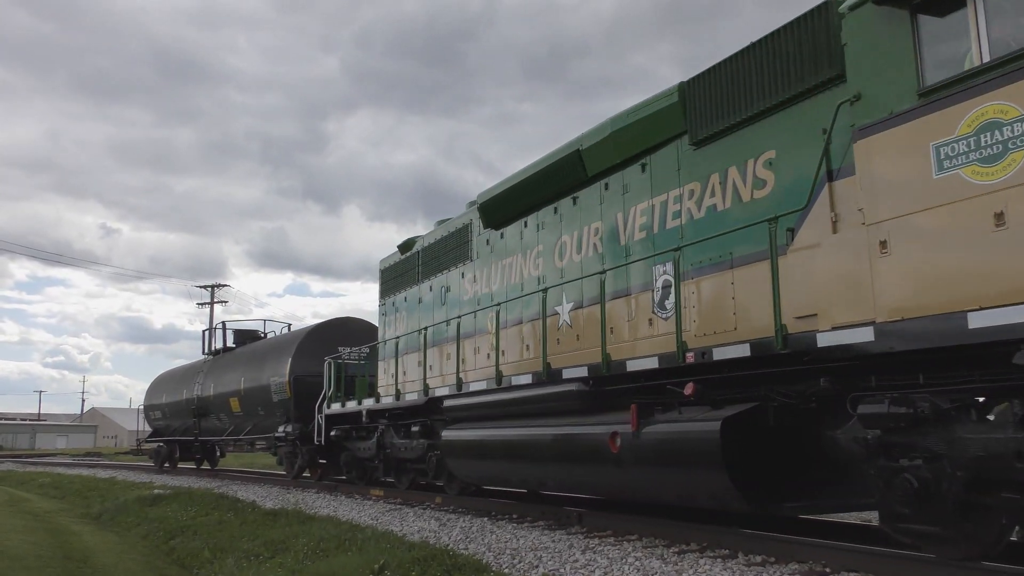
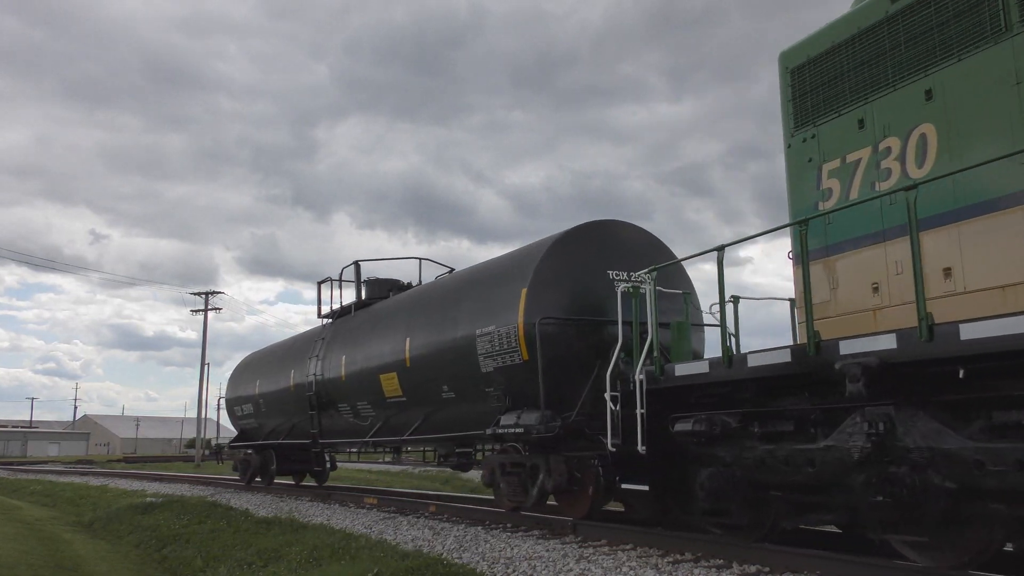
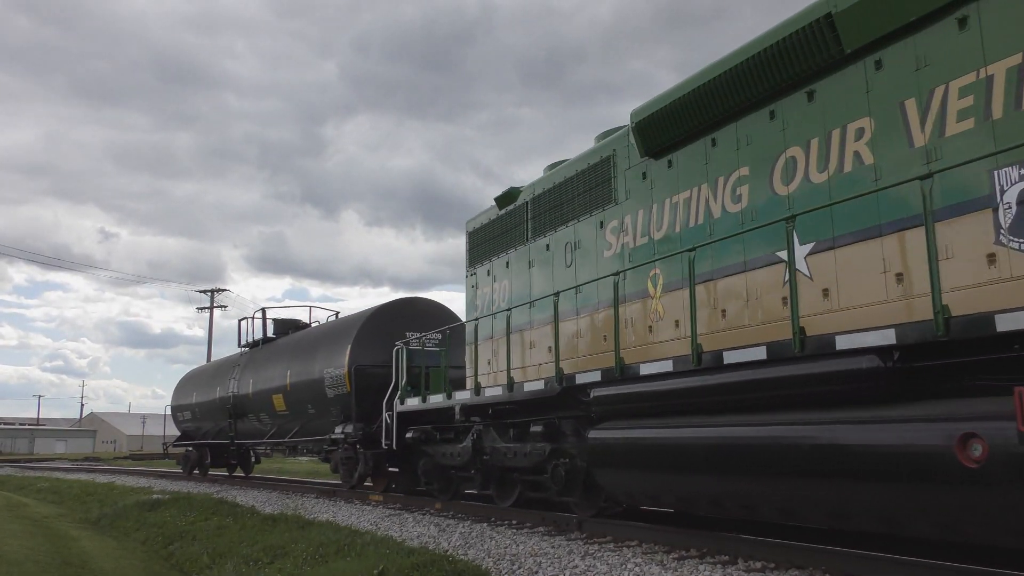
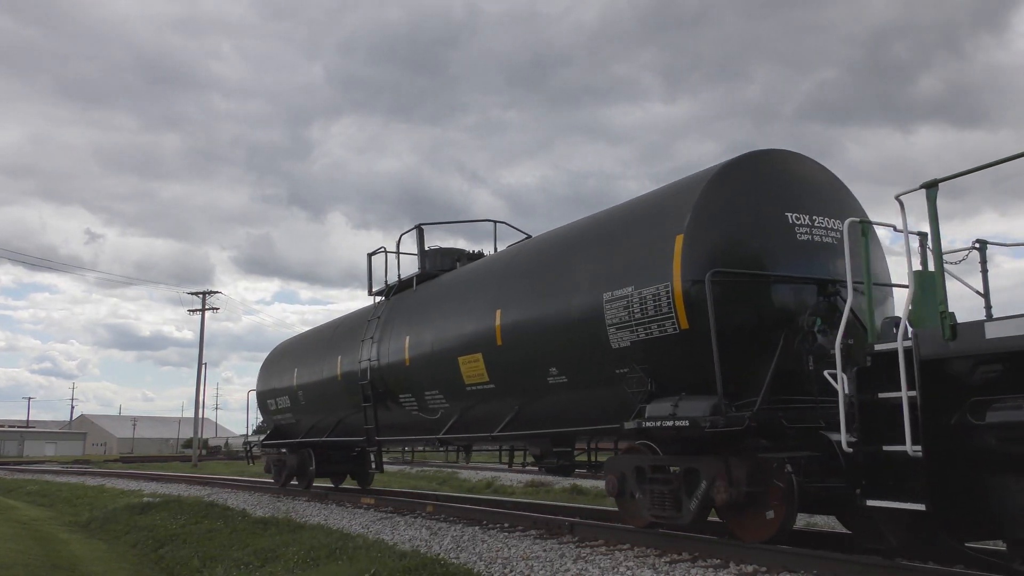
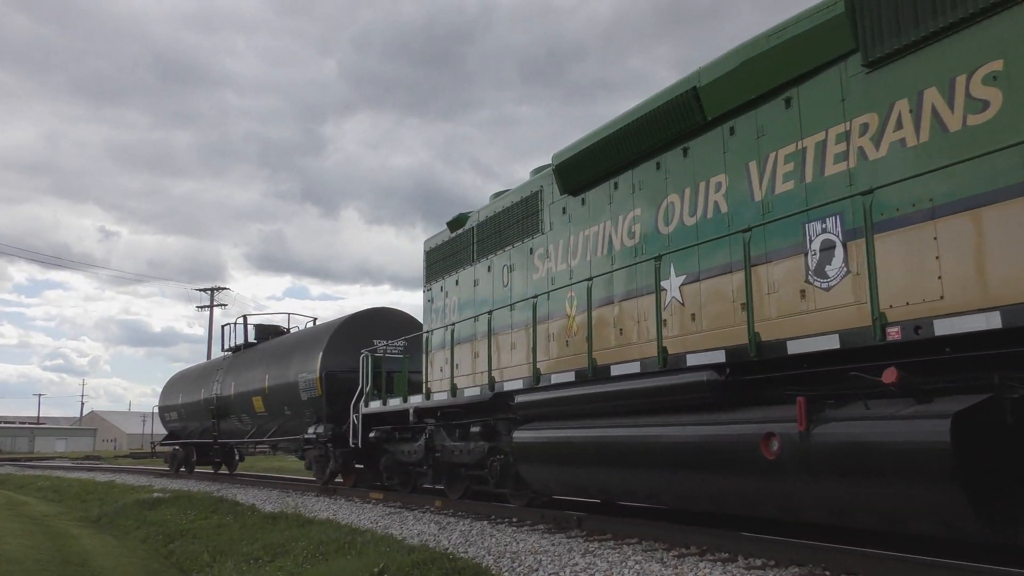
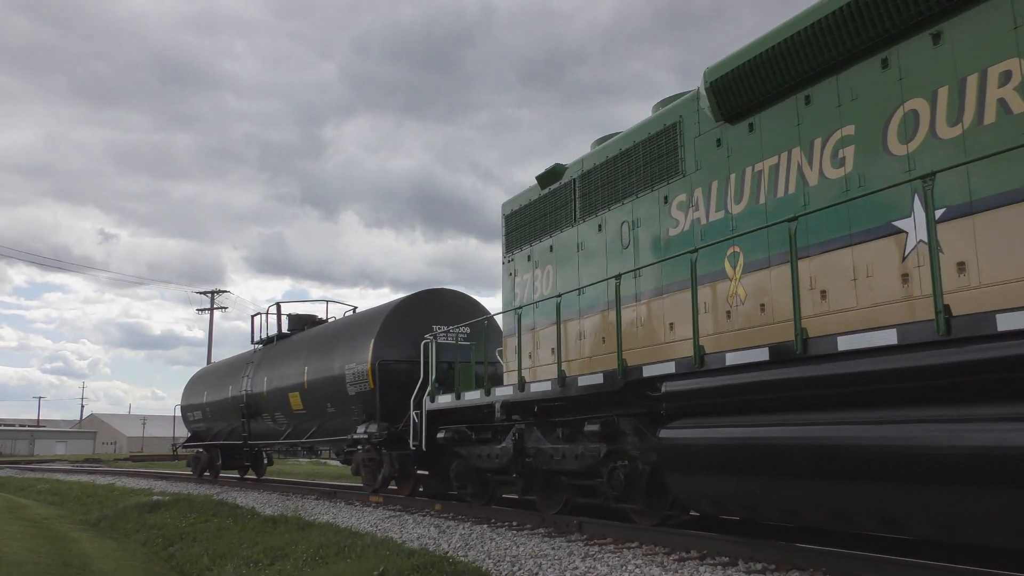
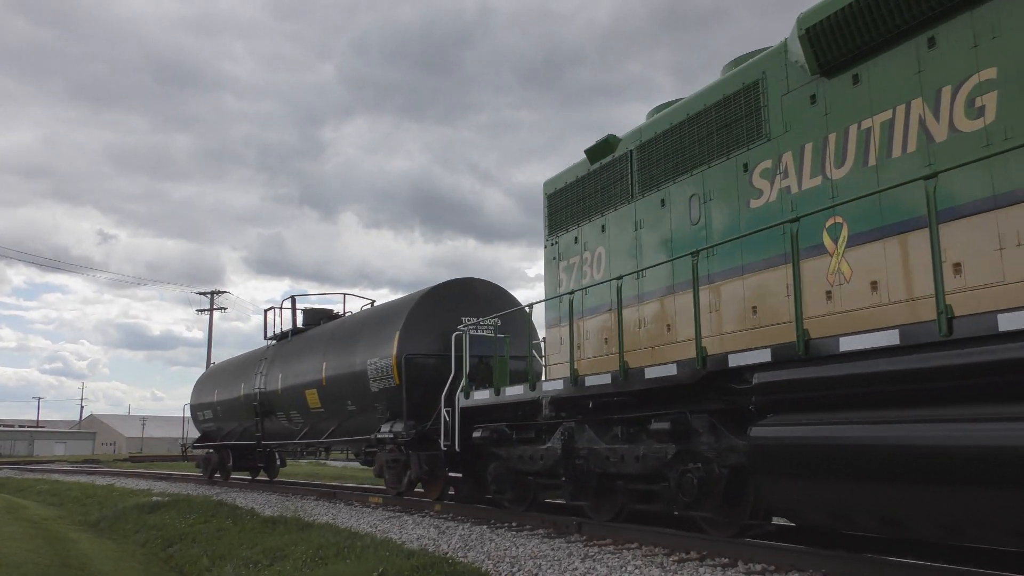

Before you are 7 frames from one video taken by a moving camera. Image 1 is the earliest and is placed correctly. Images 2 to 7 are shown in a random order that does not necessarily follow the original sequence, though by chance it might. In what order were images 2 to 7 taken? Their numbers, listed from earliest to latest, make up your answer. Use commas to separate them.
5, 3, 6, 7, 2, 4
